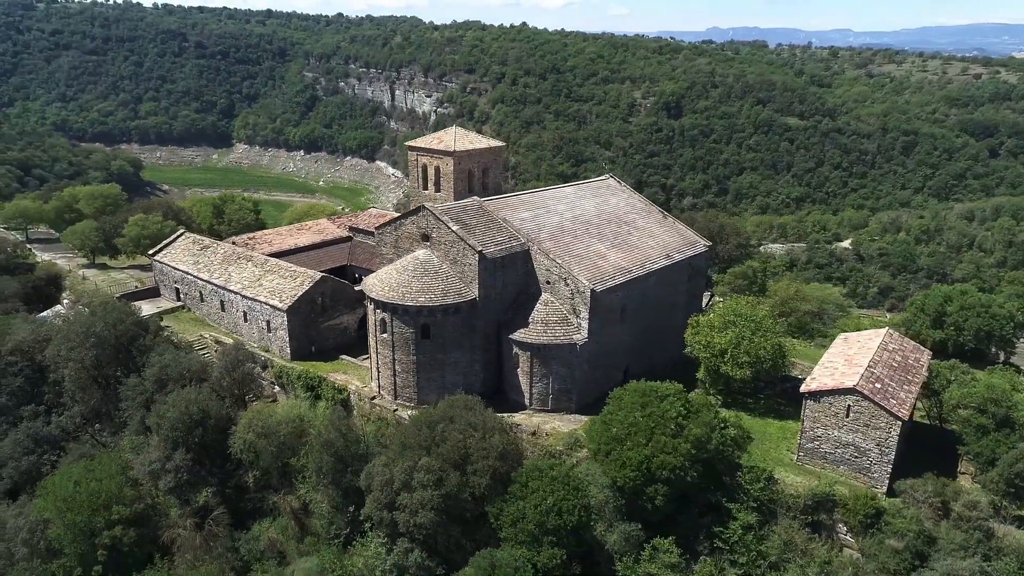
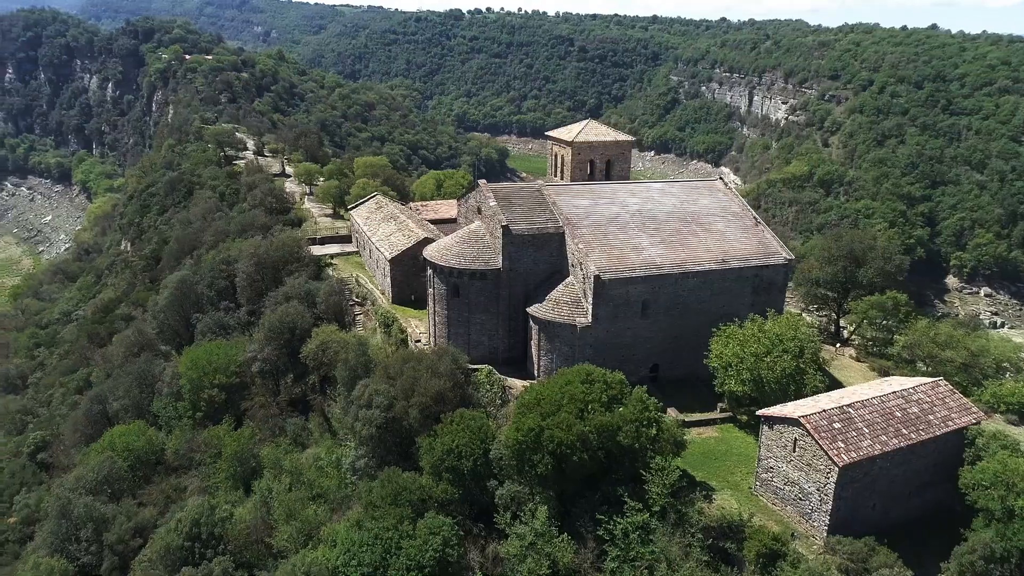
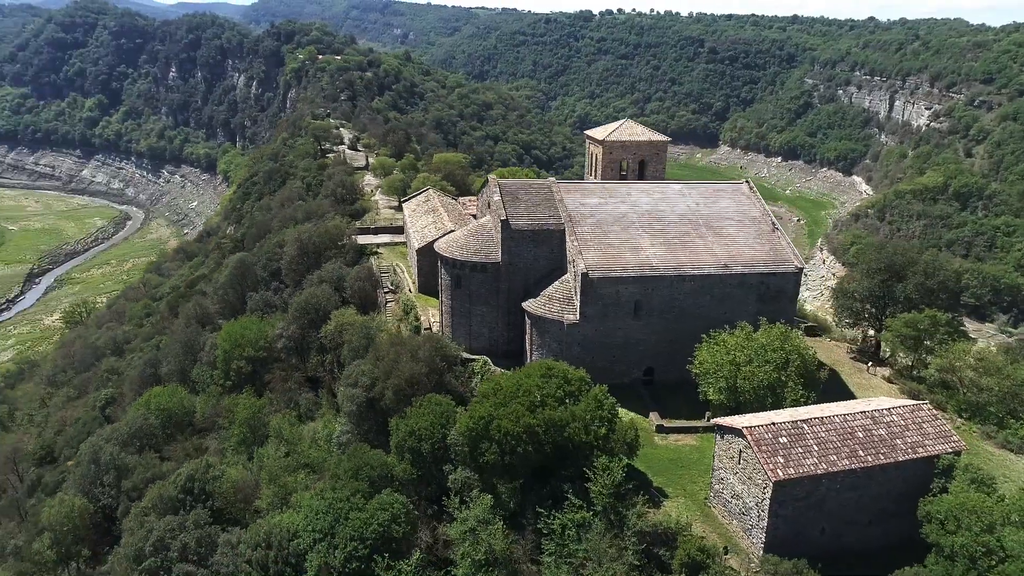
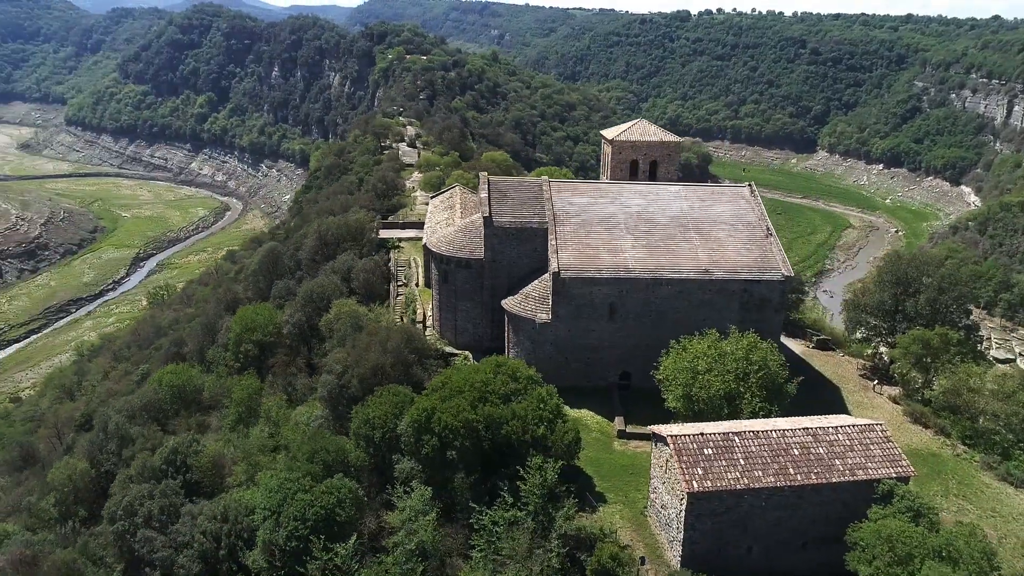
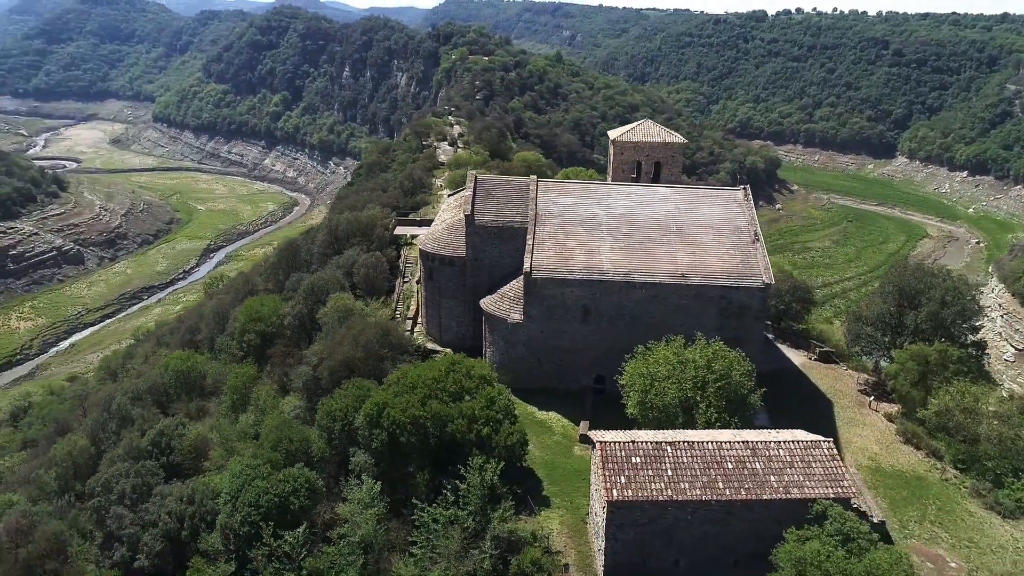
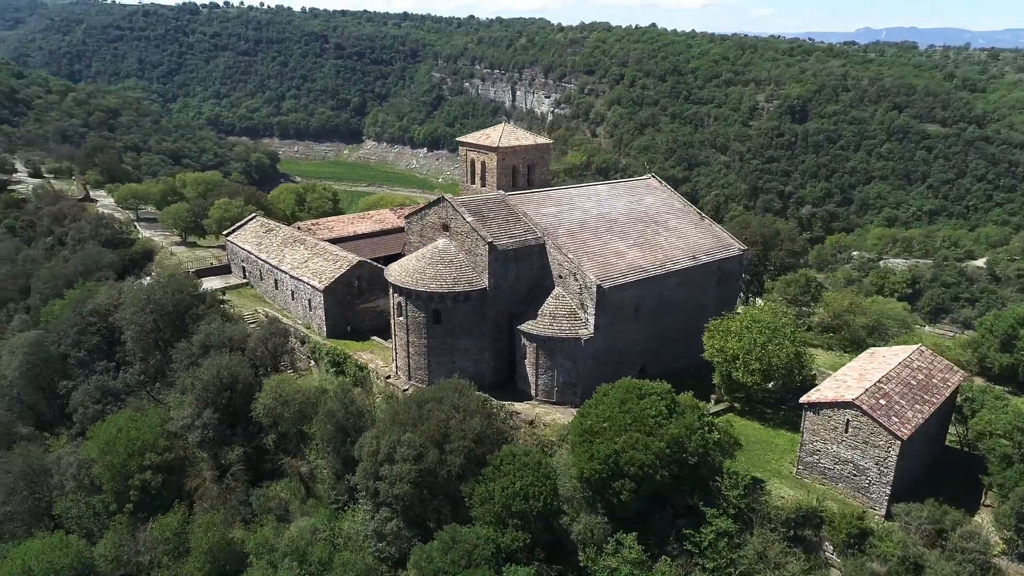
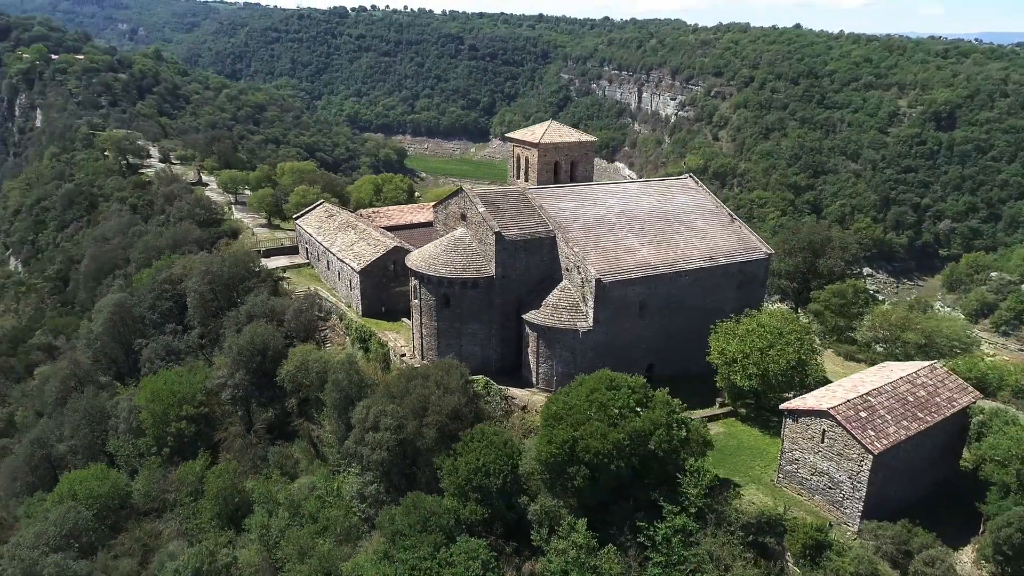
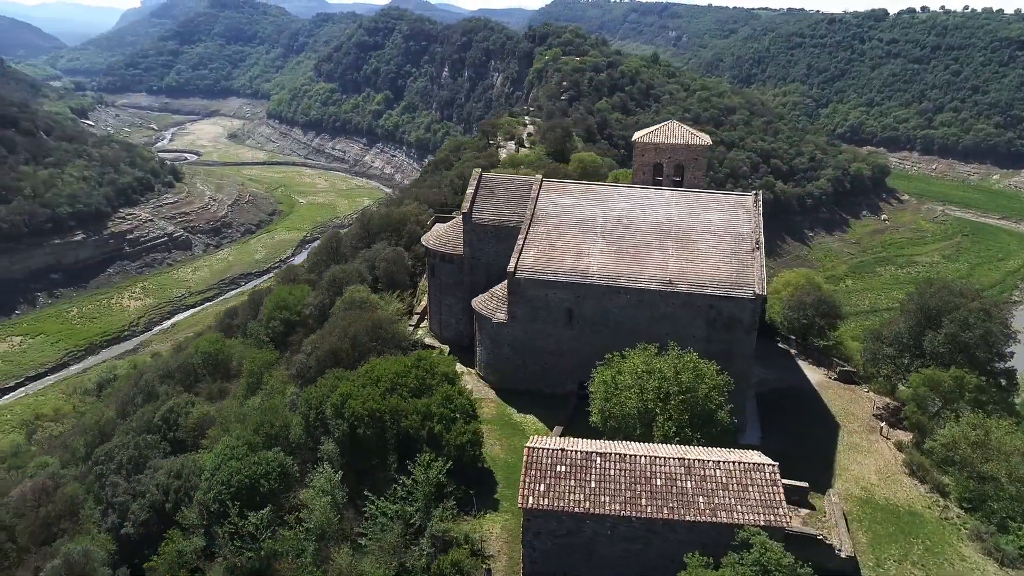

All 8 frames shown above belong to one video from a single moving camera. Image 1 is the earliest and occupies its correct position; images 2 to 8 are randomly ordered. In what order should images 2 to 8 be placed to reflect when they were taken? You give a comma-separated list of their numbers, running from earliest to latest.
6, 7, 2, 3, 4, 5, 8
